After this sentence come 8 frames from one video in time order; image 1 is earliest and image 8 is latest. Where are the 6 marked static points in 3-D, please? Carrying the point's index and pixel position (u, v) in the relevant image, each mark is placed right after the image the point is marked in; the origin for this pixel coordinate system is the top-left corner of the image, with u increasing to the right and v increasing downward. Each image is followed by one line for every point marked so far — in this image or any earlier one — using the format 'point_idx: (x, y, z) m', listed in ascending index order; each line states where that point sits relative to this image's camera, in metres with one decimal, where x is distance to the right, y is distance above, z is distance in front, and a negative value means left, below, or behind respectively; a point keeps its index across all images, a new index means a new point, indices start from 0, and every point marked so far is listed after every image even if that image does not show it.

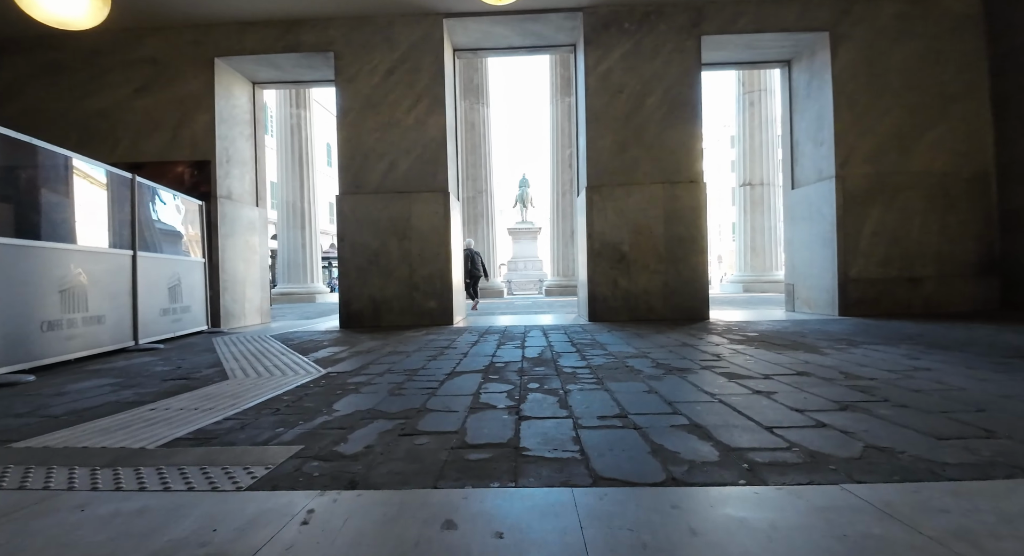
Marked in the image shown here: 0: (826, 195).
0: (+5.1, +1.4, +7.6) m
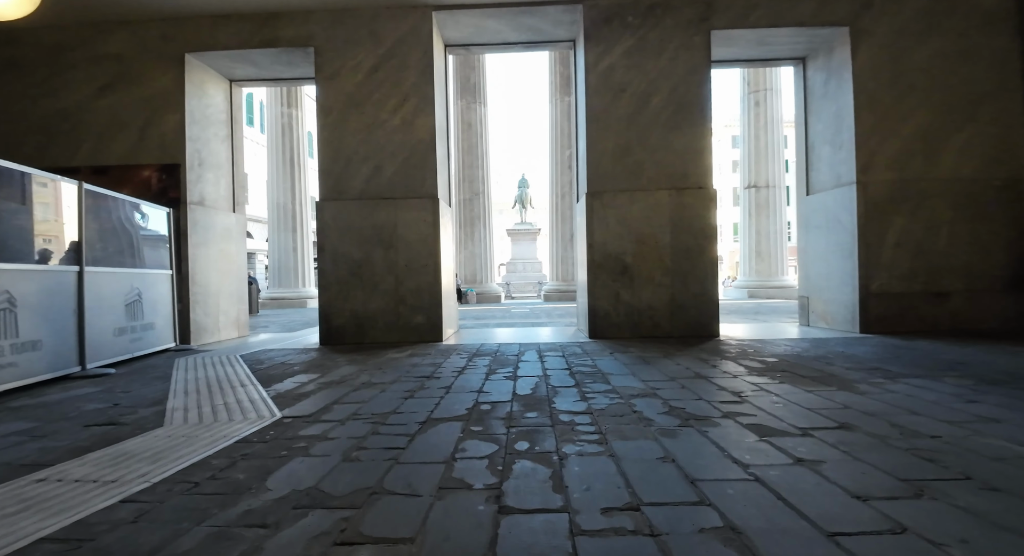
0: (+5.0, +1.1, +7.0) m
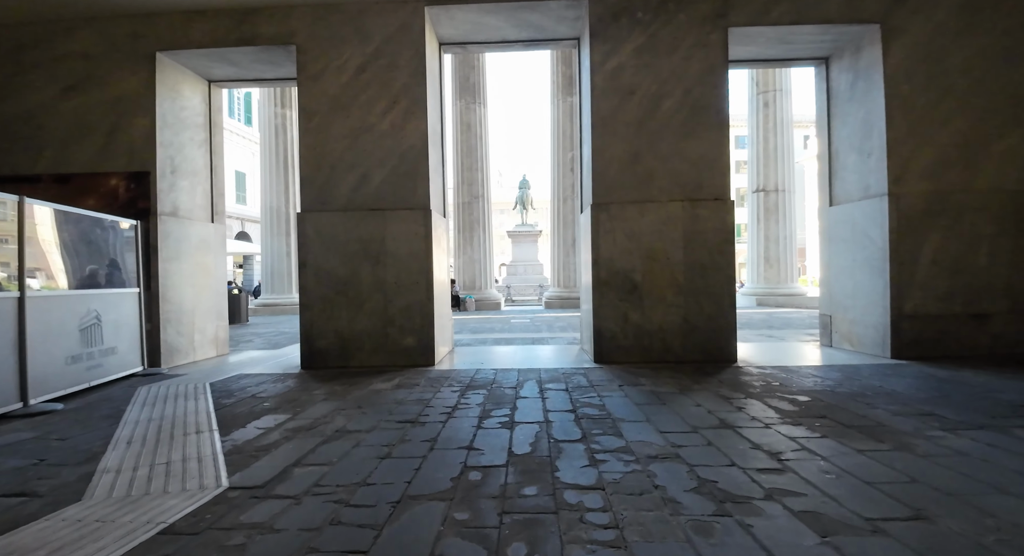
0: (+5.0, +0.9, +6.4) m
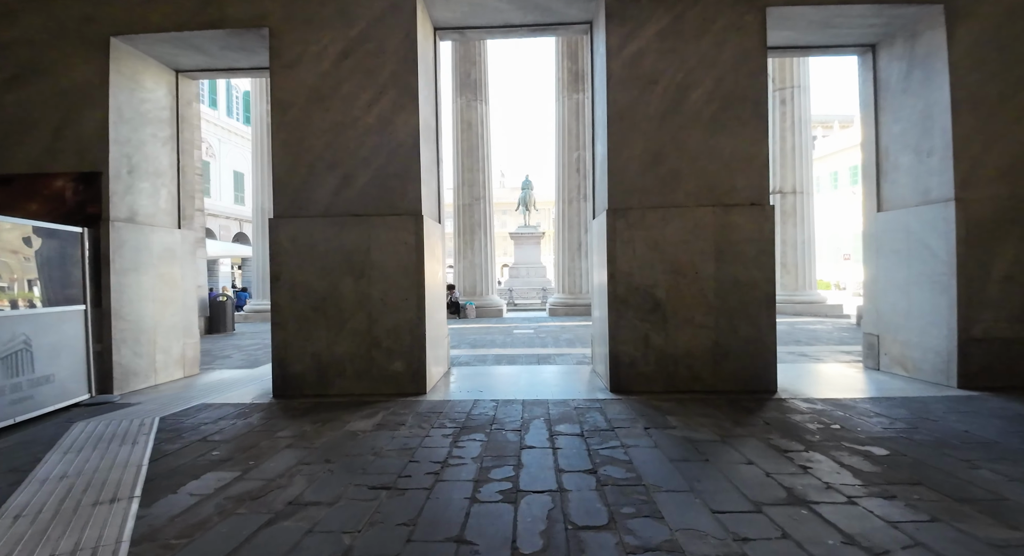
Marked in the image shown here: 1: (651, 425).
0: (+5.1, +0.7, +5.6) m
1: (+1.3, -1.4, +4.4) m
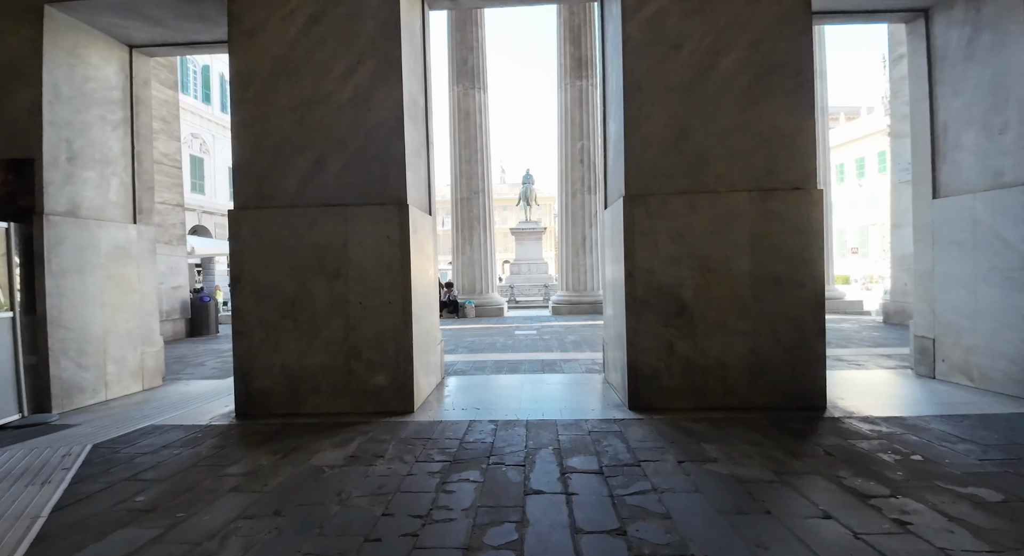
0: (+5.1, +0.7, +4.7) m
1: (+1.3, -1.4, +3.6) m
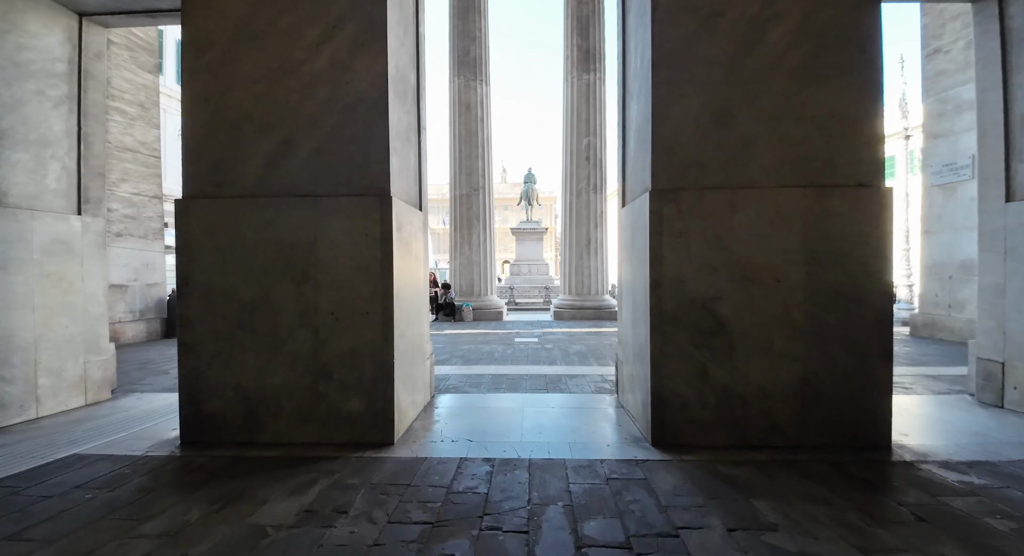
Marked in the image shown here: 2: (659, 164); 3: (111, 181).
0: (+5.1, +0.6, +3.9) m
1: (+1.3, -1.5, +2.8) m
2: (+1.3, +1.0, +4.0) m
3: (-8.9, +2.1, +10.3) m
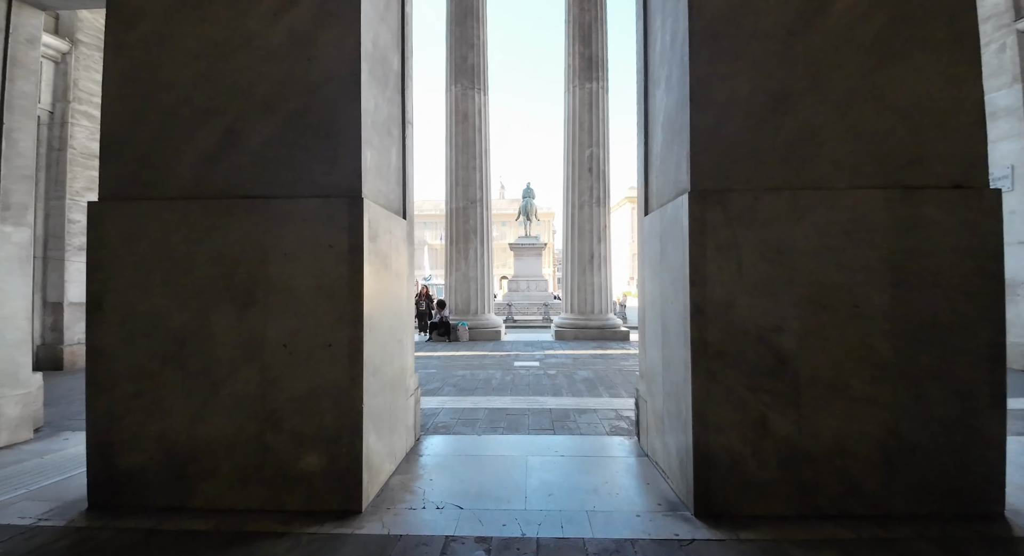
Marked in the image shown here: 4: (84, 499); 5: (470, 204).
0: (+5.1, +0.4, +3.1) m
1: (+1.3, -1.6, +1.9) m
2: (+1.3, +0.8, +3.2) m
3: (-8.9, +1.8, +9.5) m
4: (-3.1, -1.6, +3.4) m
5: (-1.4, +2.4, +15.1) m
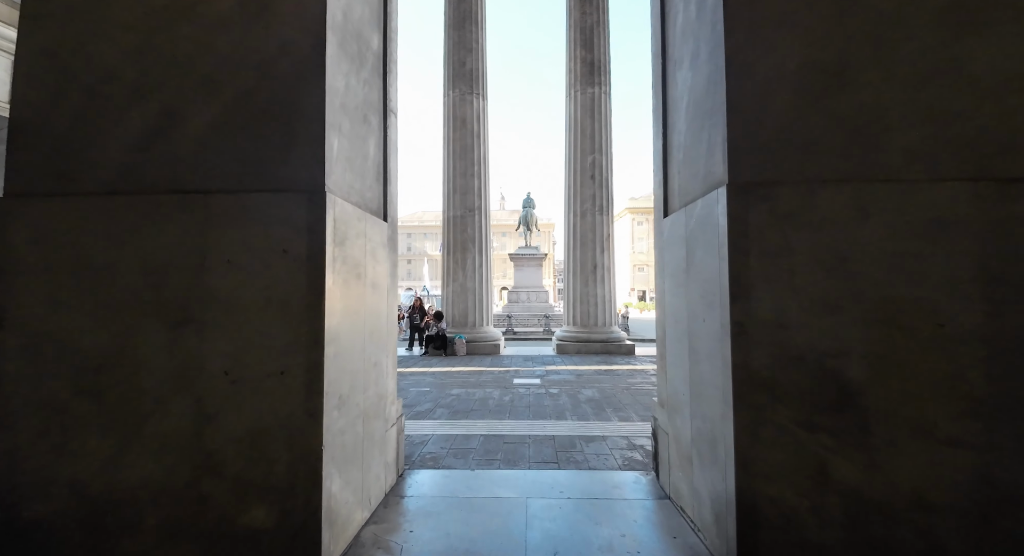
0: (+5.1, +0.3, +2.5) m
1: (+1.3, -1.6, +1.2) m
2: (+1.3, +0.8, +2.6) m
3: (-8.9, +1.6, +8.9) m
4: (-3.2, -1.7, +2.8) m
5: (-1.4, +2.1, +14.6) m
